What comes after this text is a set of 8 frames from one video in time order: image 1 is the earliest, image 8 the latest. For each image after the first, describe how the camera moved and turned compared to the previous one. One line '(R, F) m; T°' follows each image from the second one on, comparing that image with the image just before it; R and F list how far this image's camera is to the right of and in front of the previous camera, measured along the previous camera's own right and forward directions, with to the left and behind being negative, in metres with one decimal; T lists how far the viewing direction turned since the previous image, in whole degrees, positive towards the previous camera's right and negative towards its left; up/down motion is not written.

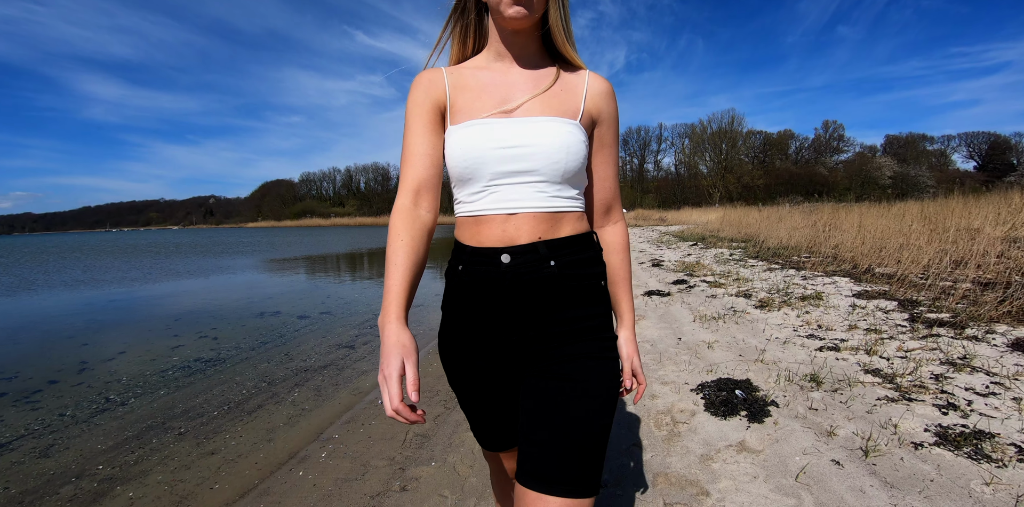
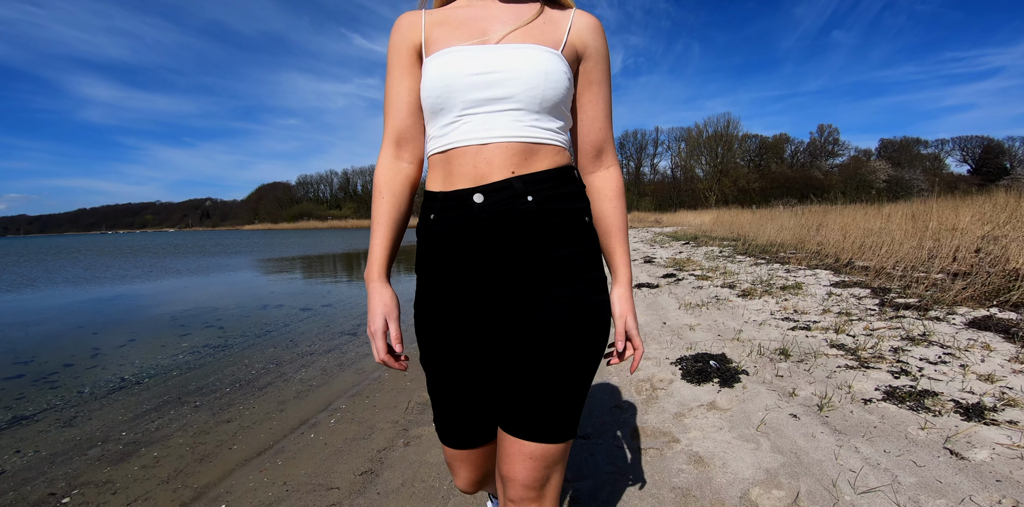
(0.0, -0.3) m; 0°
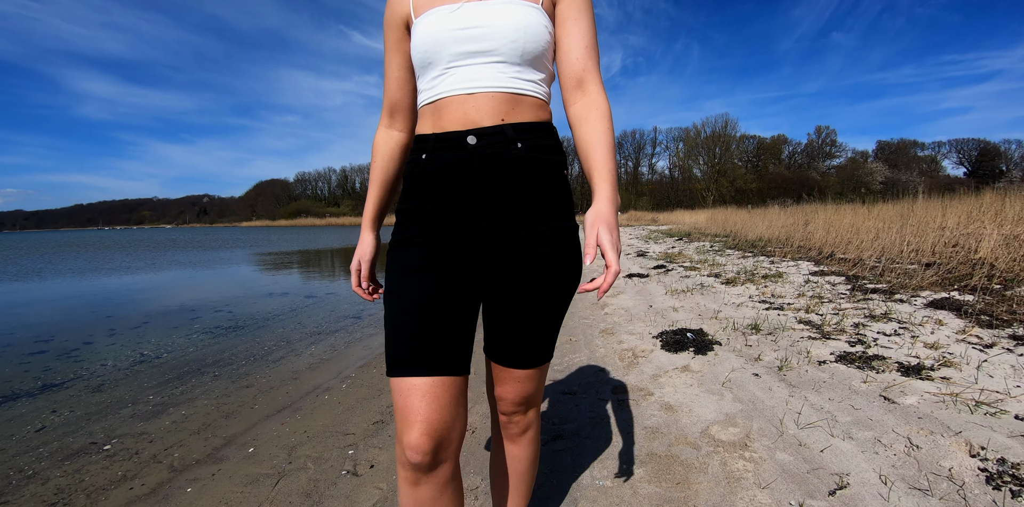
(0.0, -0.3) m; 0°
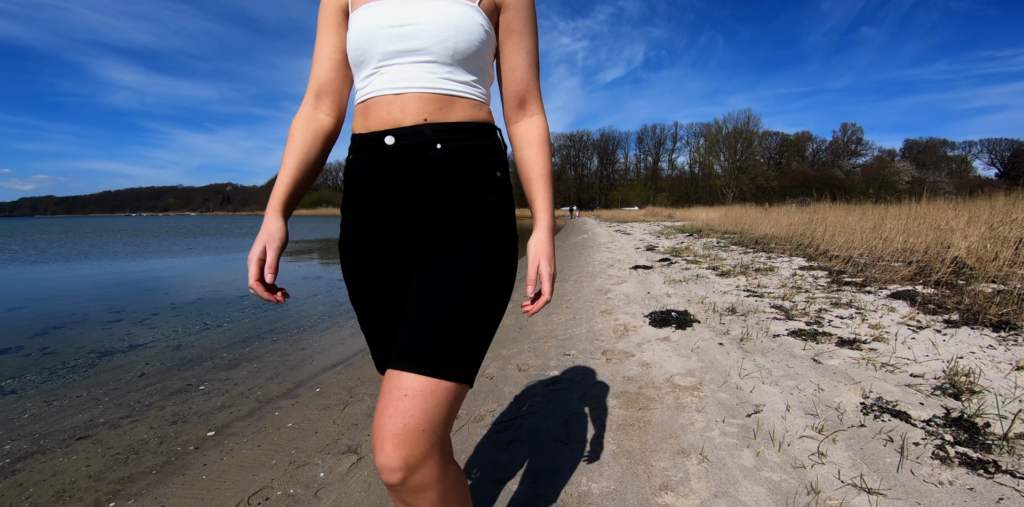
(0.0, -0.7) m; -2°
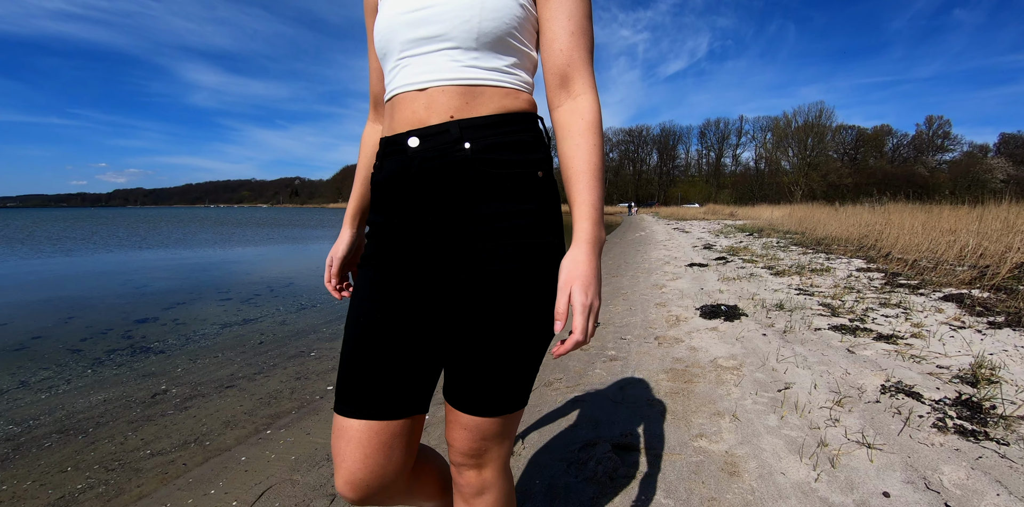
(-0.1, -0.6) m; -6°
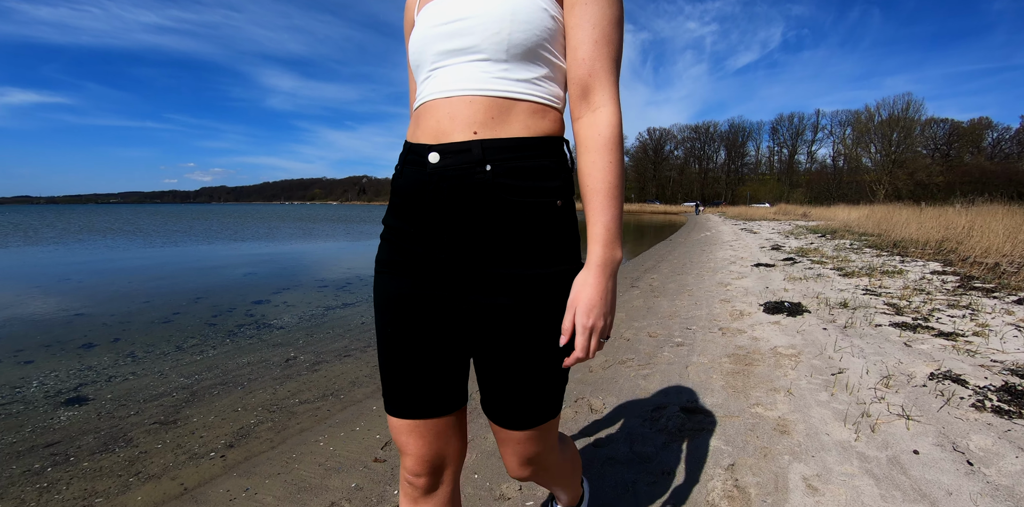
(-0.2, -0.6) m; -7°
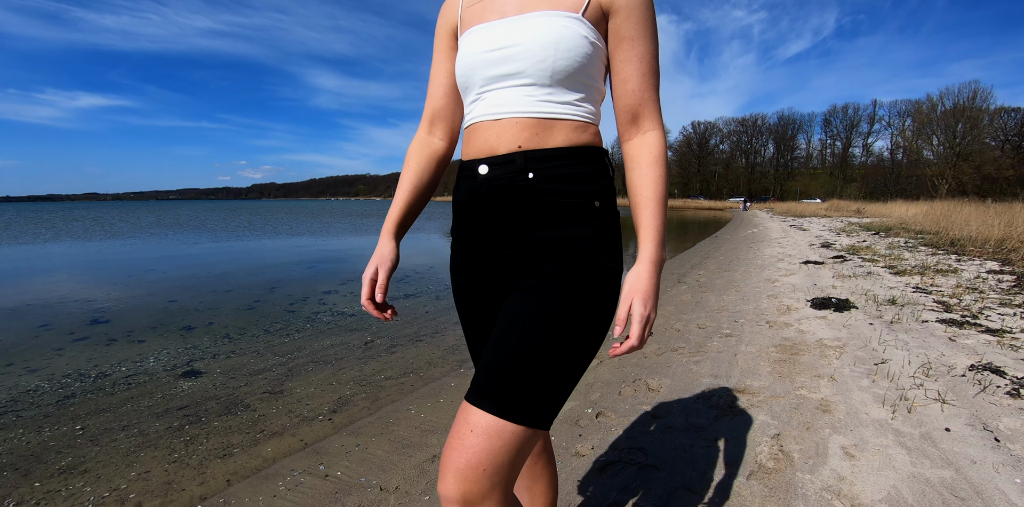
(-0.2, -0.5) m; -5°
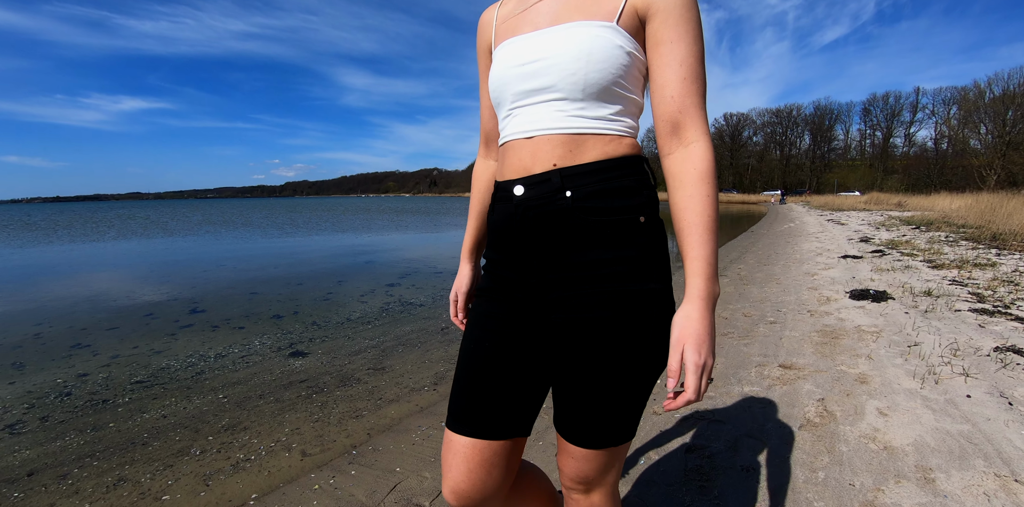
(-0.5, -0.8) m; -3°
